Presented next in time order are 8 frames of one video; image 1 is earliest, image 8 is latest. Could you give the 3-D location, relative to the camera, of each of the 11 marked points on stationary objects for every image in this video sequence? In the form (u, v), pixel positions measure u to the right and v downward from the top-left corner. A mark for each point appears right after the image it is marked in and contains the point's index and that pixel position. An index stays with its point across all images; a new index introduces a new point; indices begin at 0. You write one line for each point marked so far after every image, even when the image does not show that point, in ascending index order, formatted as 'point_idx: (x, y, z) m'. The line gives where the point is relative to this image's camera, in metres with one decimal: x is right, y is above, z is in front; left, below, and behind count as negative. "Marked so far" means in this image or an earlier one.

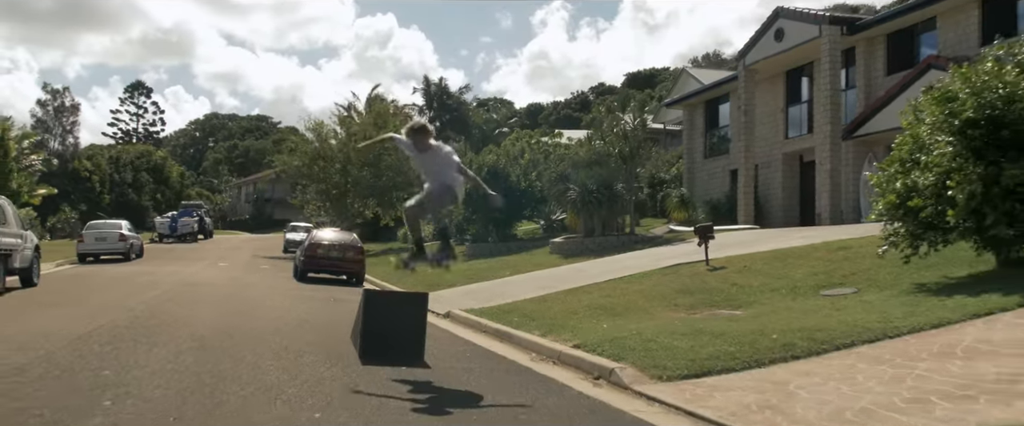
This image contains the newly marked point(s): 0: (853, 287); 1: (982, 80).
0: (+5.4, -1.2, +12.9) m
1: (+6.7, +1.9, +11.8) m
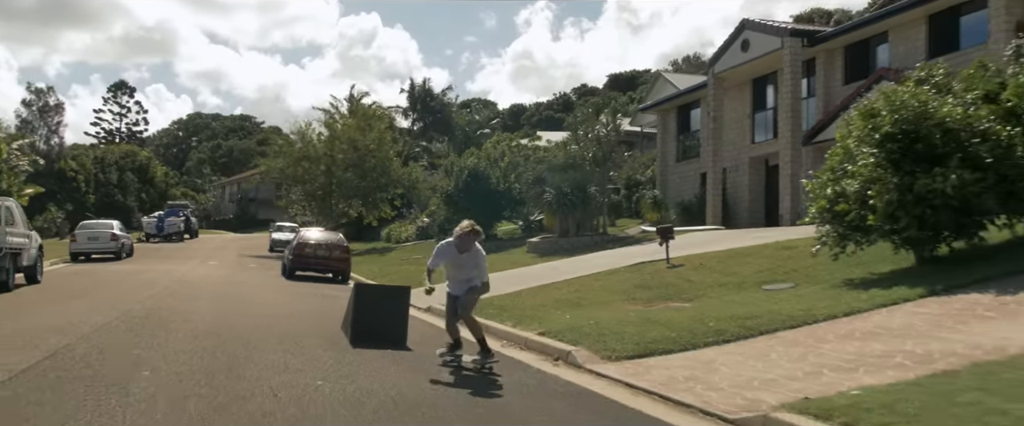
0: (+5.0, -1.2, +14.5) m
1: (+6.3, +1.9, +13.4) m
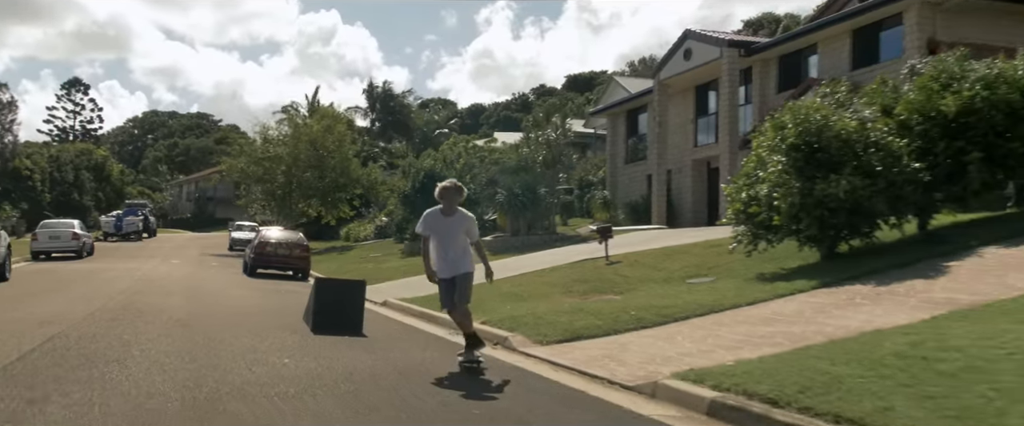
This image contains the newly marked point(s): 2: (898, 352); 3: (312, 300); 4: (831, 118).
0: (+3.9, -1.2, +16.1) m
1: (+5.3, +1.9, +15.1) m
2: (+3.6, -1.3, +7.6) m
3: (-2.9, -1.2, +12.0) m
4: (+5.8, +1.8, +14.9) m
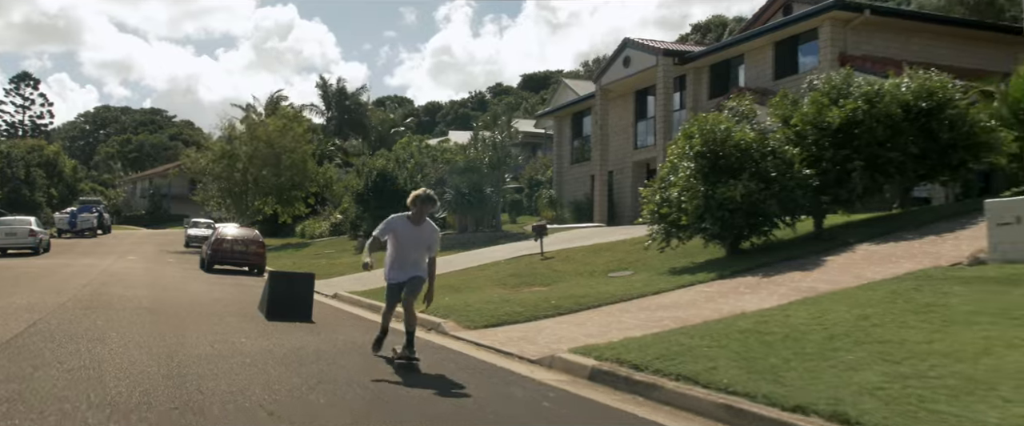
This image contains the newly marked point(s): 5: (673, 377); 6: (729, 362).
0: (+2.6, -1.2, +18.0) m
1: (+4.0, +1.9, +17.0) m
2: (+2.7, -1.3, +9.5) m
3: (-4.0, -1.2, +13.5) m
4: (+4.5, +1.7, +16.8) m
5: (+1.5, -1.6, +7.9) m
6: (+2.1, -1.5, +7.9) m
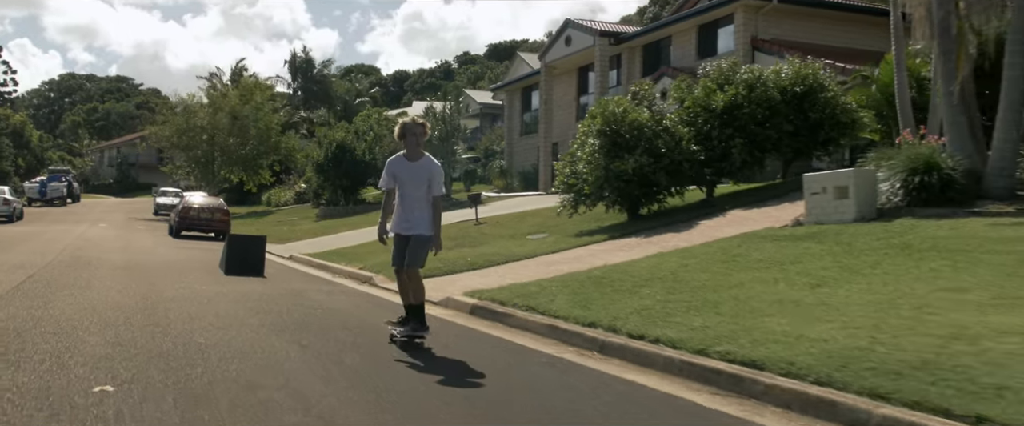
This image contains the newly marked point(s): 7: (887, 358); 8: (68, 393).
0: (+0.8, -0.5, +20.7) m
1: (+2.3, +2.6, +19.7) m
2: (+1.2, -0.9, +12.3) m
3: (-5.6, -0.7, +16.1) m
4: (+2.8, +2.4, +19.5) m
5: (+0.1, -1.2, +10.7) m
6: (+0.7, -1.1, +10.7) m
7: (+2.8, -1.1, +6.2) m
8: (-2.9, -1.2, +5.4) m
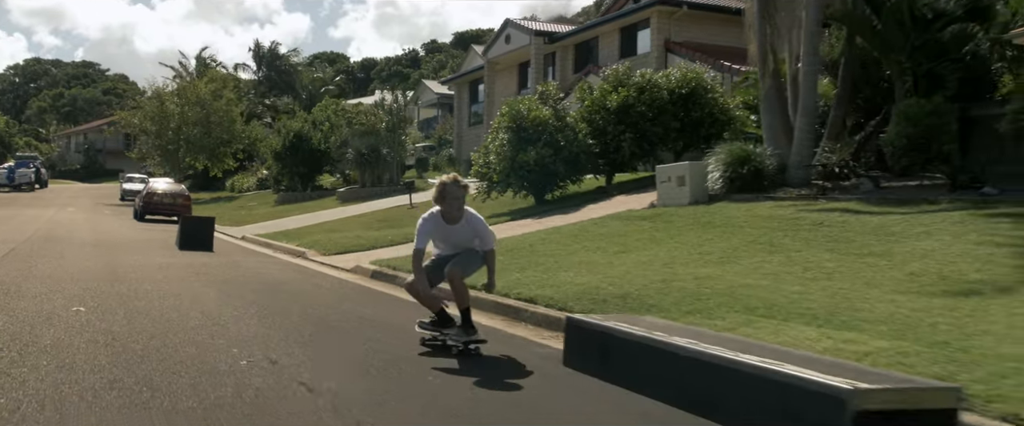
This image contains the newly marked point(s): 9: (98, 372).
0: (-1.4, -0.1, +23.8) m
1: (+0.1, +3.0, +22.7) m
2: (-0.7, -0.6, +15.3) m
3: (-7.7, -0.3, +18.9) m
4: (+0.6, +2.9, +22.6) m
5: (-1.8, -1.0, +13.7) m
6: (-1.2, -0.8, +13.8) m
7: (+1.1, -0.9, +9.3) m
8: (-4.7, -1.0, +8.3) m
9: (-2.8, -1.1, +5.5) m
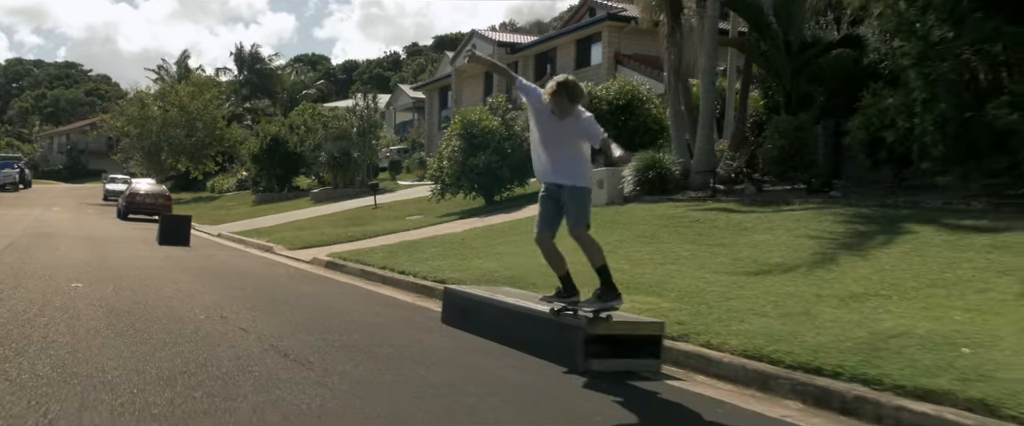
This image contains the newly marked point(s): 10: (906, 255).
0: (-2.9, 0.0, +26.1) m
1: (-1.4, +3.0, +25.1) m
2: (-2.1, -0.6, +17.7) m
3: (-9.1, -0.3, +21.1) m
4: (-0.9, +2.9, +24.9) m
5: (-3.1, -0.9, +16.1) m
6: (-2.6, -0.8, +16.1) m
7: (-0.2, -0.9, +11.7) m
8: (-5.9, -1.0, +10.6) m
9: (-4.0, -1.0, +7.8) m
10: (+4.8, -0.5, +9.9) m
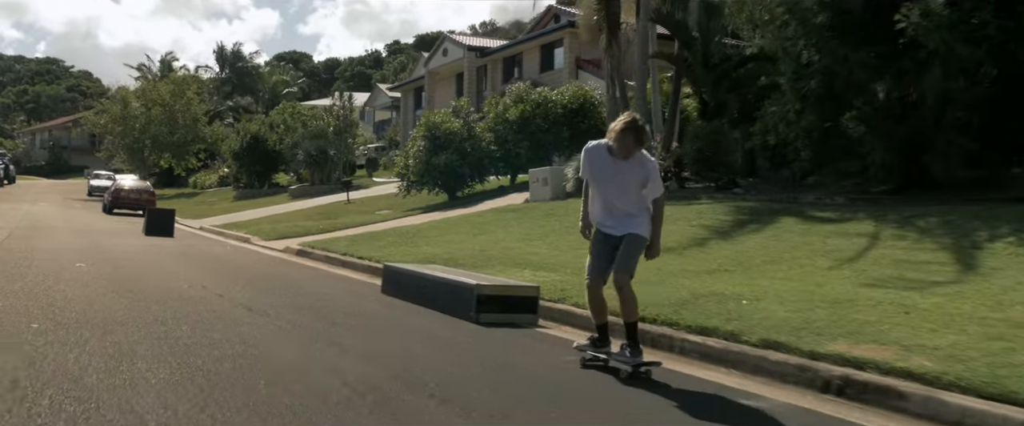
0: (-4.2, +0.1, +28.1) m
1: (-2.7, +3.2, +27.1) m
2: (-3.2, -0.5, +19.7) m
3: (-10.3, -0.1, +23.1) m
4: (-2.2, +3.0, +27.0) m
5: (-4.3, -0.8, +18.1) m
6: (-3.7, -0.7, +18.1) m
7: (-1.2, -0.8, +13.8) m
8: (-6.9, -0.8, +12.6) m
9: (-5.0, -0.9, +9.9) m
10: (+3.8, -0.4, +12.1) m
